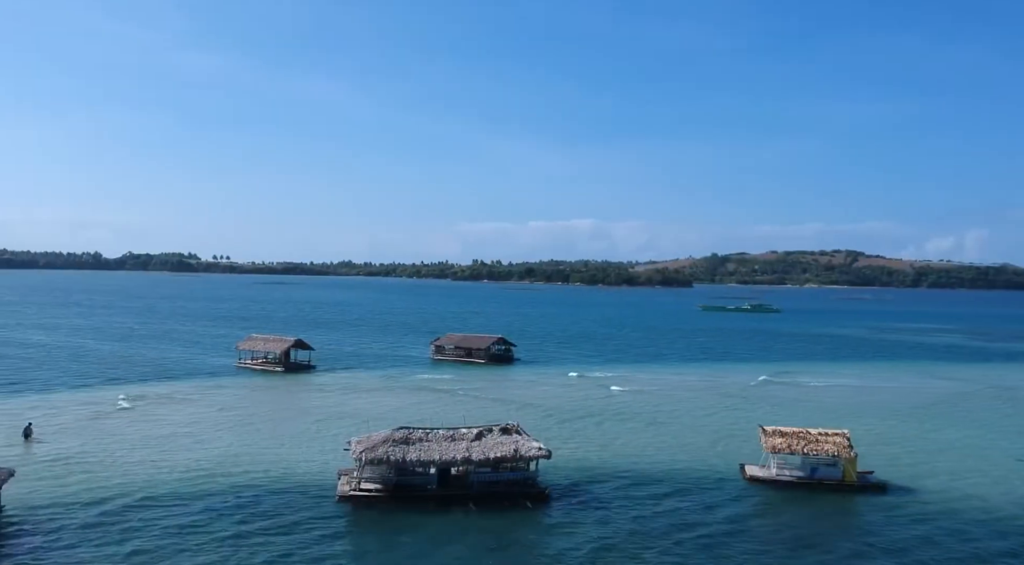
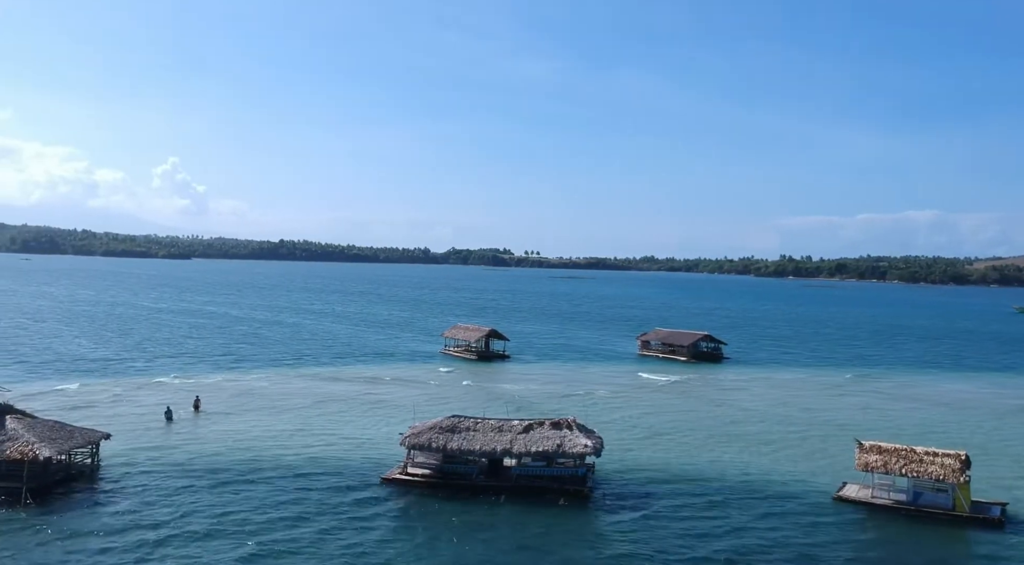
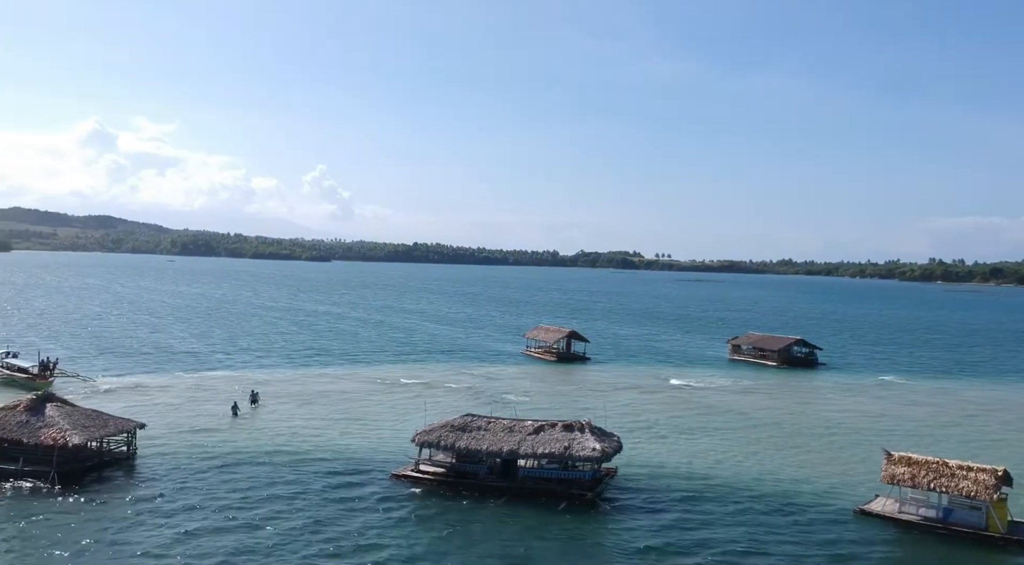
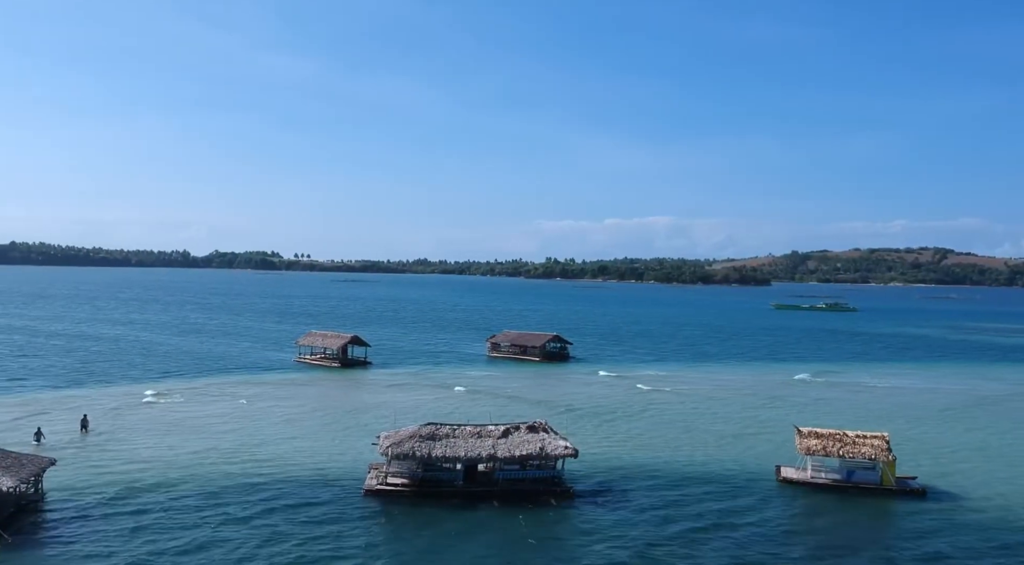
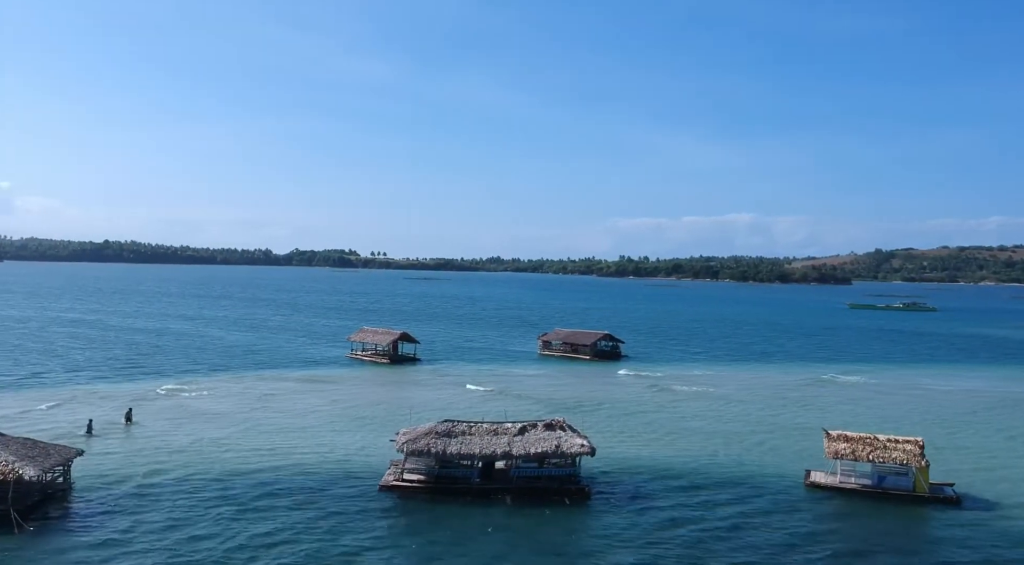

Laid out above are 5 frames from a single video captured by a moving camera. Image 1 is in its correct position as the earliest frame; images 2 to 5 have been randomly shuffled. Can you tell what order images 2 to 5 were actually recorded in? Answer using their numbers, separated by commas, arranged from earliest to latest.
4, 5, 2, 3
